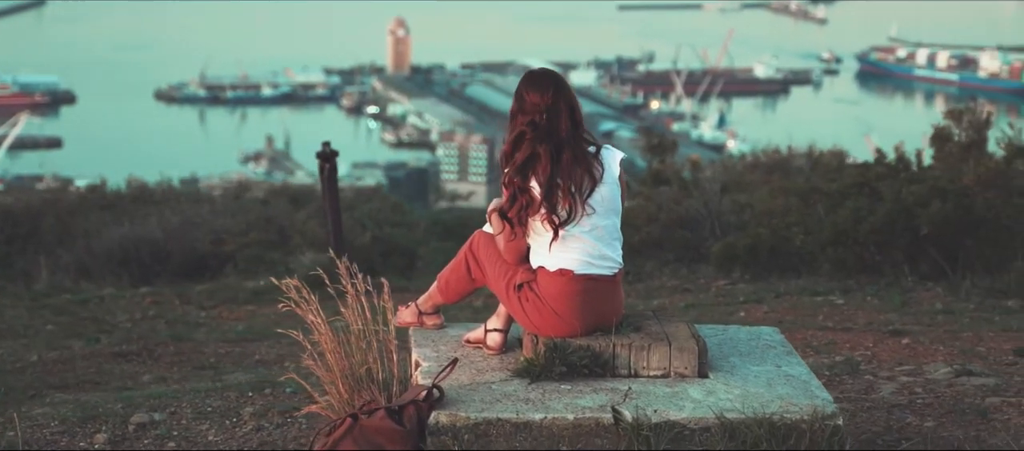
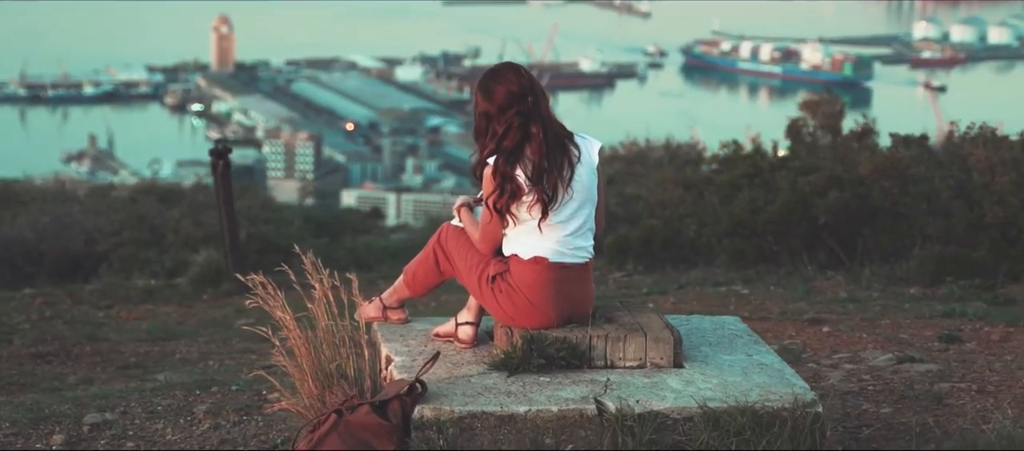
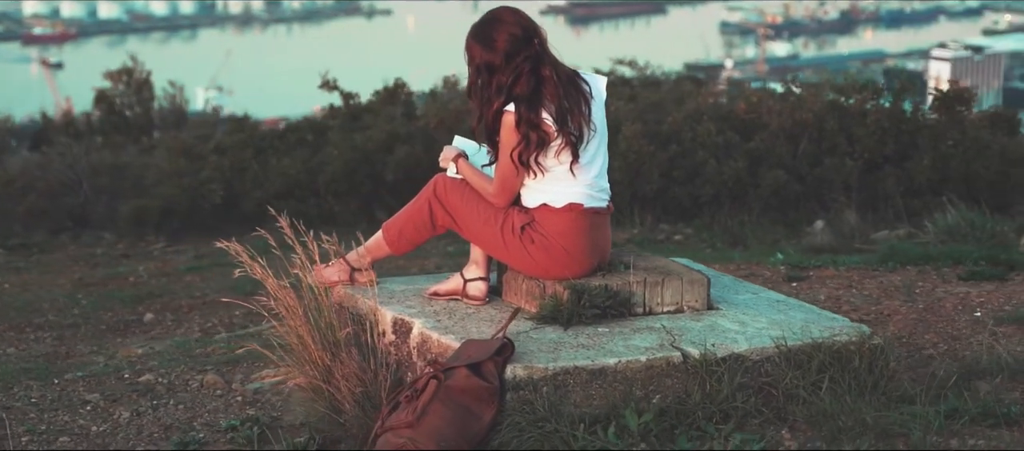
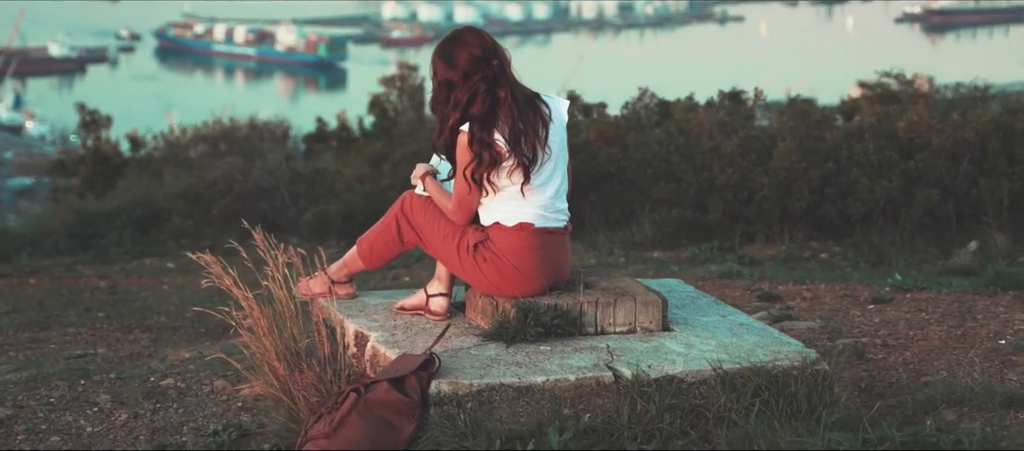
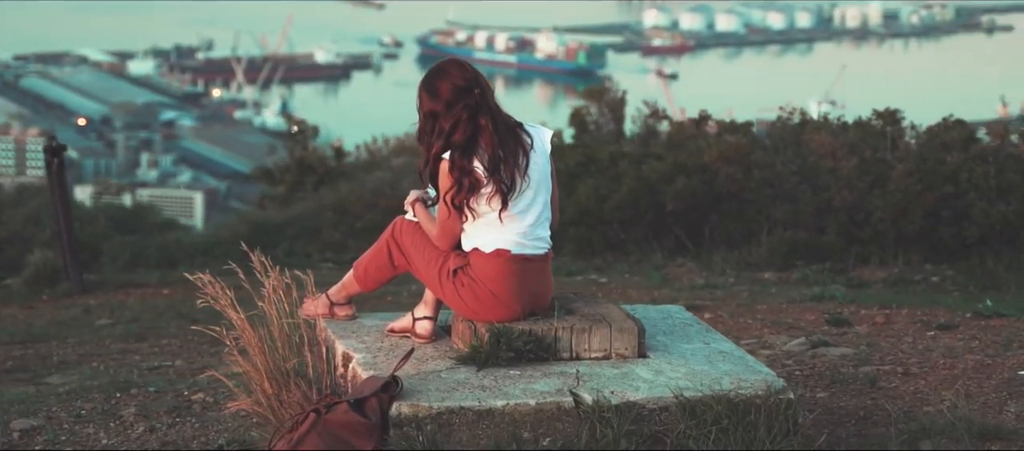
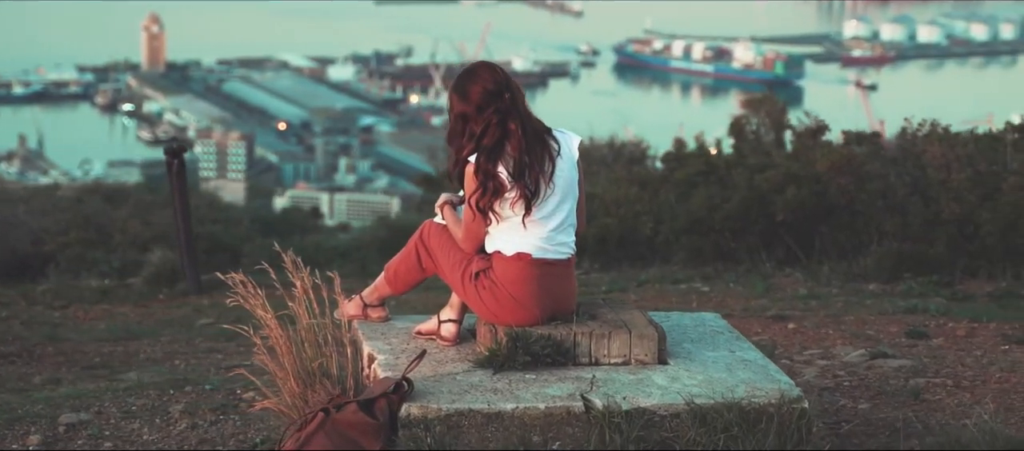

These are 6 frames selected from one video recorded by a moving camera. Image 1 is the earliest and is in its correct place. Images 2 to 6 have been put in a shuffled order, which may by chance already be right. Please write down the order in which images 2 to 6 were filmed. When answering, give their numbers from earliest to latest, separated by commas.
2, 6, 5, 4, 3
